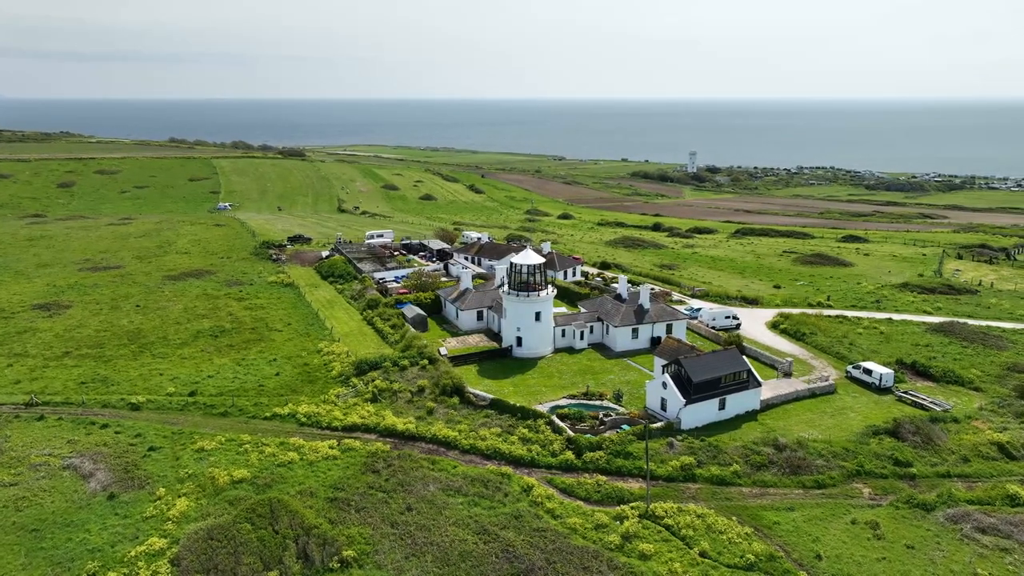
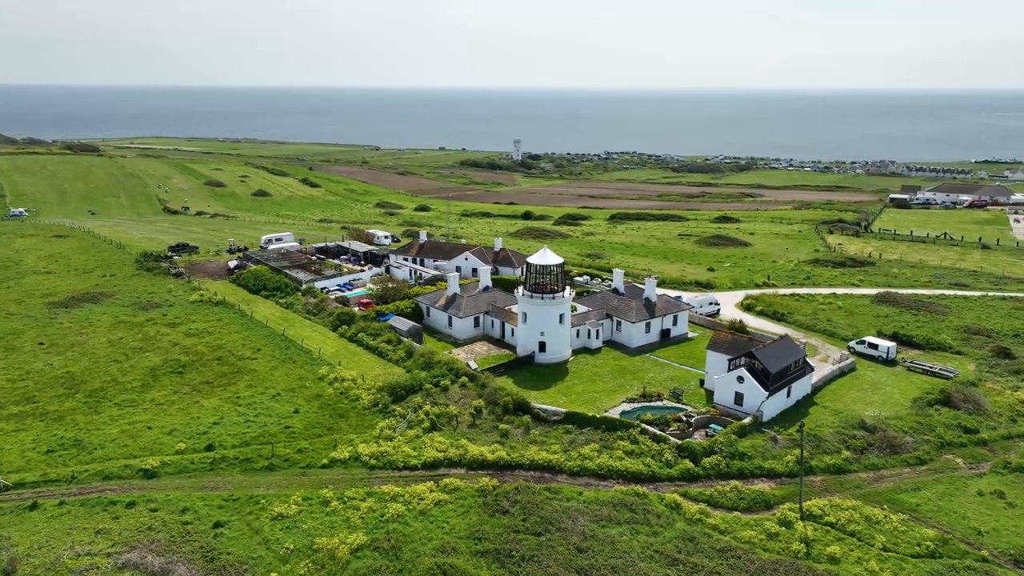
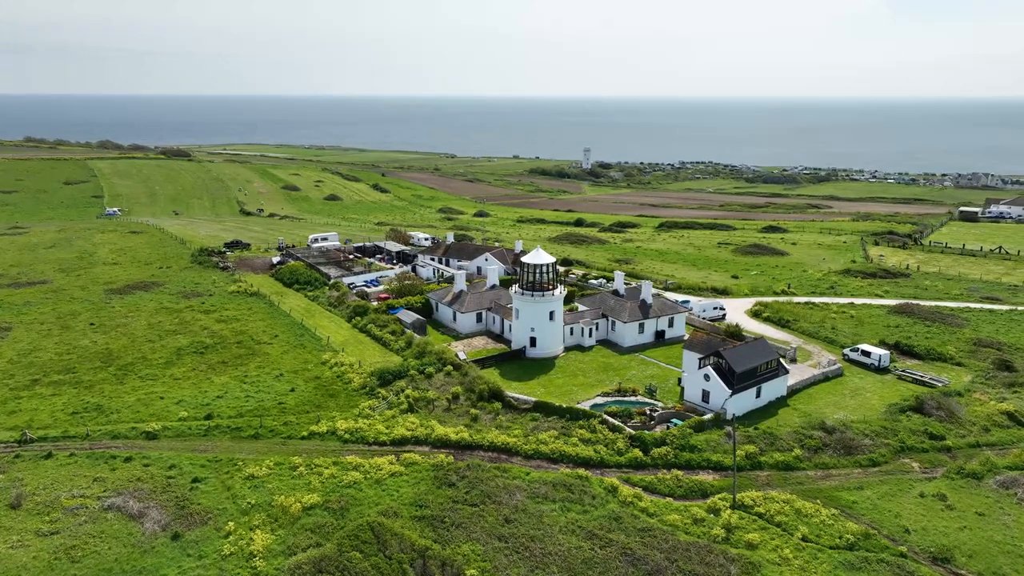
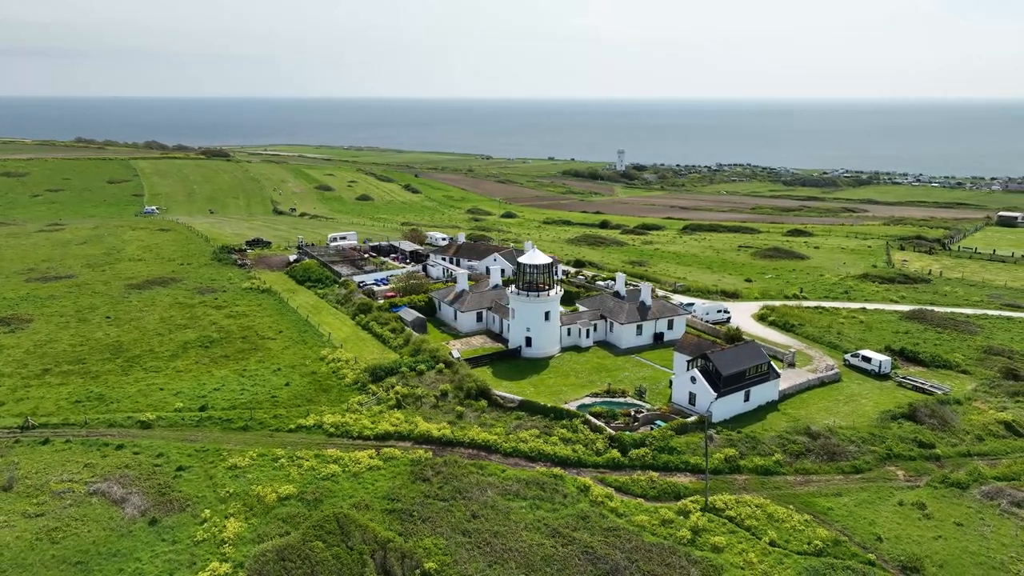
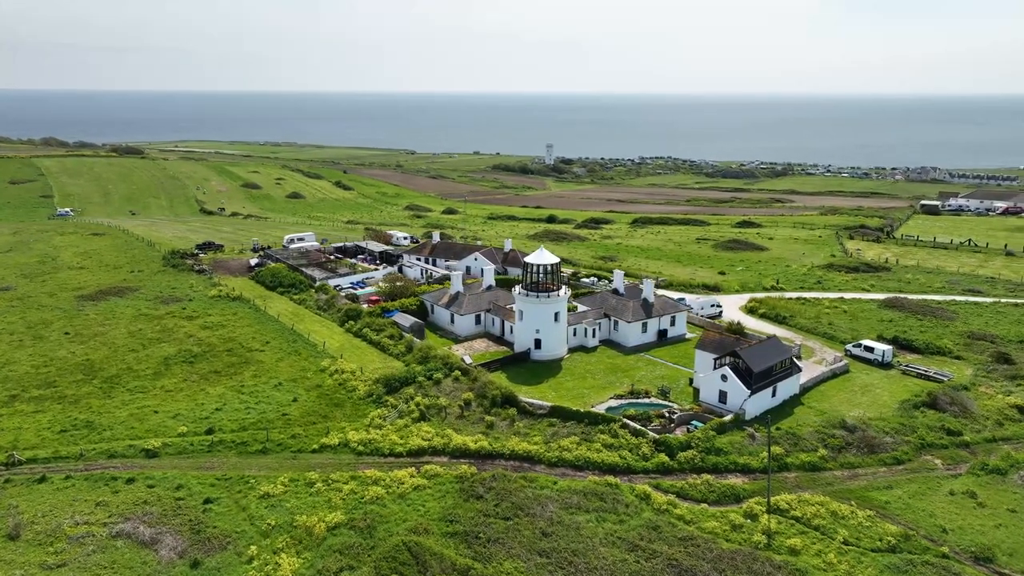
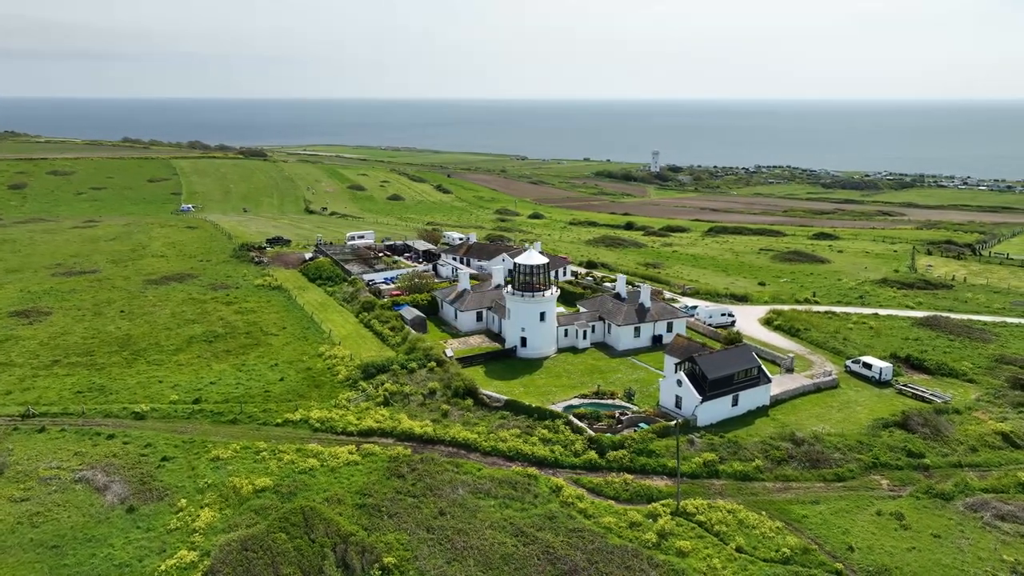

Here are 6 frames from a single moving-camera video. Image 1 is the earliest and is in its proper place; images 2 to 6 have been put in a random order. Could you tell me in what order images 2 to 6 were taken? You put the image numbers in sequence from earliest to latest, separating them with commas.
6, 4, 3, 5, 2
